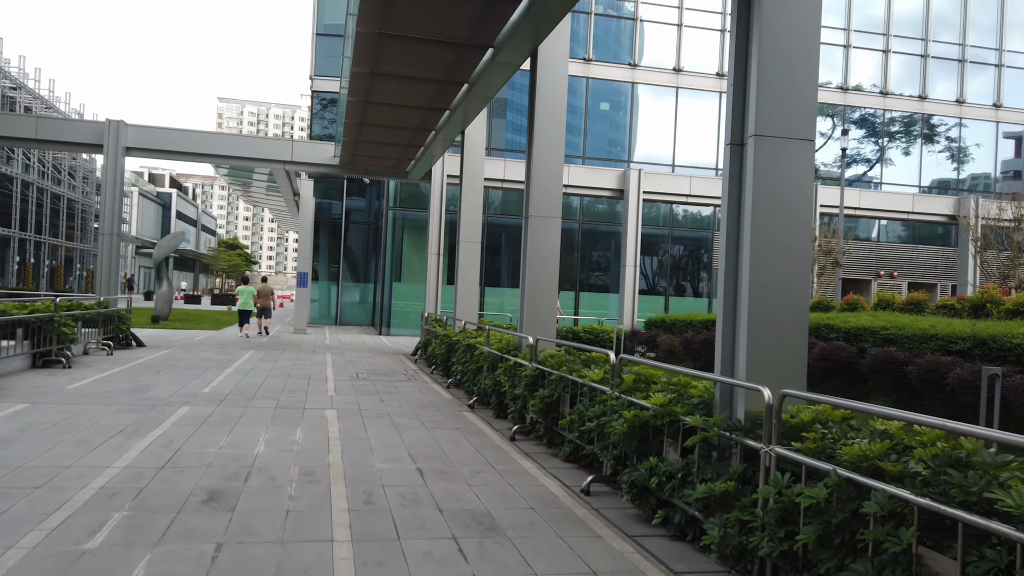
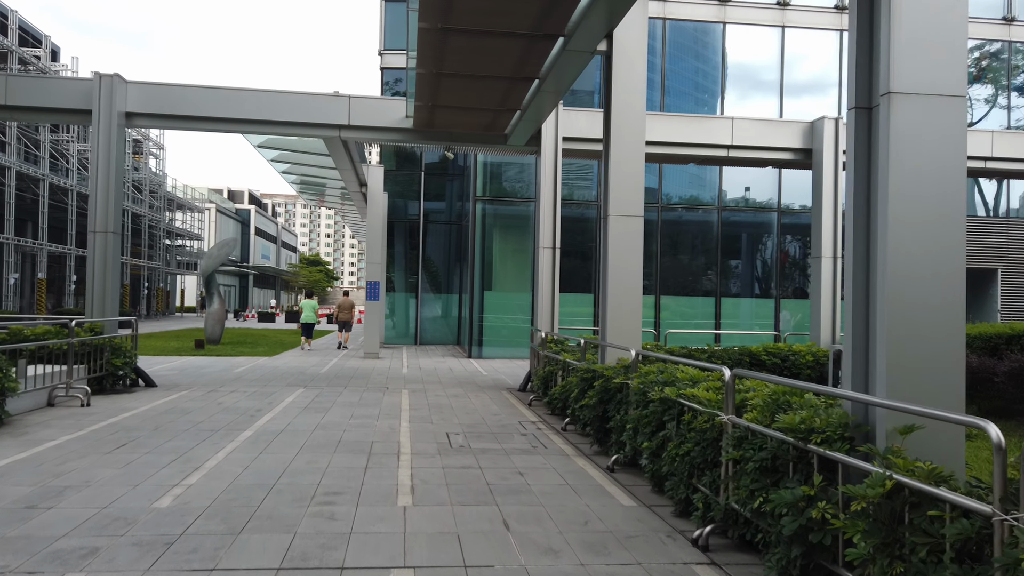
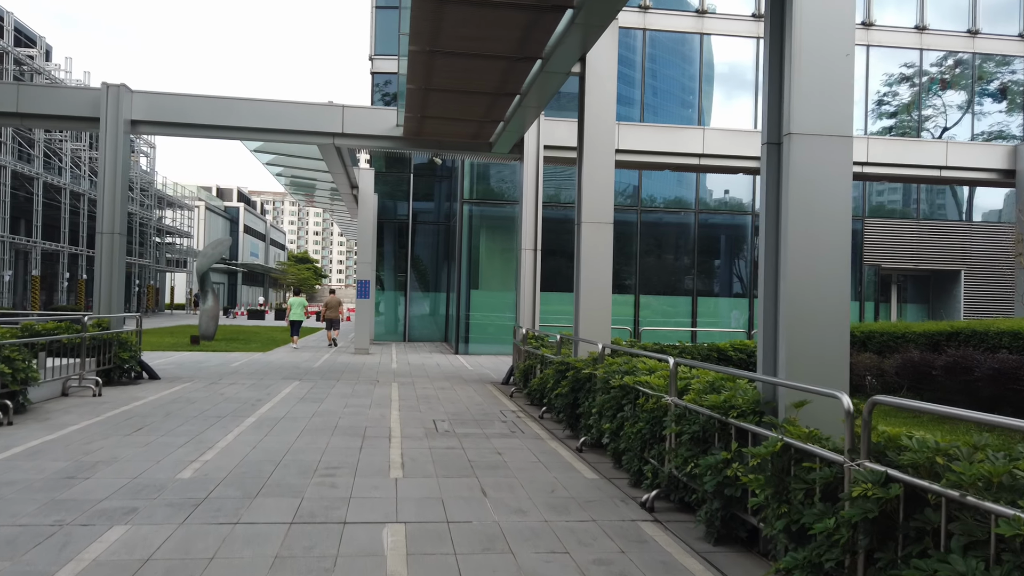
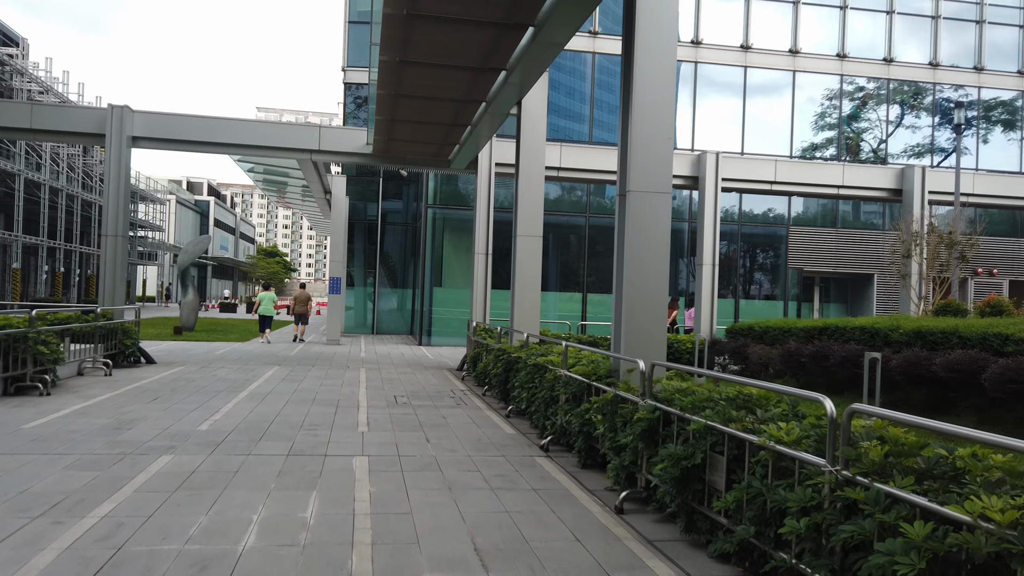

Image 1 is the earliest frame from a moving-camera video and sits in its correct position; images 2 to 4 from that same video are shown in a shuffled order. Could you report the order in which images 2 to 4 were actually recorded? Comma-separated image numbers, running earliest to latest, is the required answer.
4, 3, 2
